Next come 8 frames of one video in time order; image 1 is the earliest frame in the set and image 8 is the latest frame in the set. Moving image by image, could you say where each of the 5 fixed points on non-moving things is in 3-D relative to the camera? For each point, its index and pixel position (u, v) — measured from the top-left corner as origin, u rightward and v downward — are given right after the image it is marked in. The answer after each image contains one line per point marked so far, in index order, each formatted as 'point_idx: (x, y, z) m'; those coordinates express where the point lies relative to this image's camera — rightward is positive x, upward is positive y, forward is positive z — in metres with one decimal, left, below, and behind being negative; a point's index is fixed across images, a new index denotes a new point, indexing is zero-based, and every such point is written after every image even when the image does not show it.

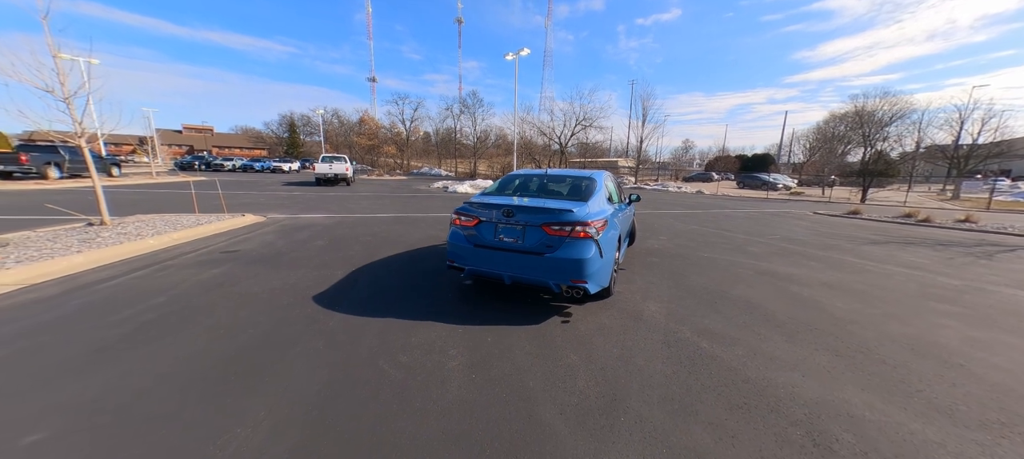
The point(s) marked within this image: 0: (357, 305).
0: (-1.7, -0.8, +3.8) m
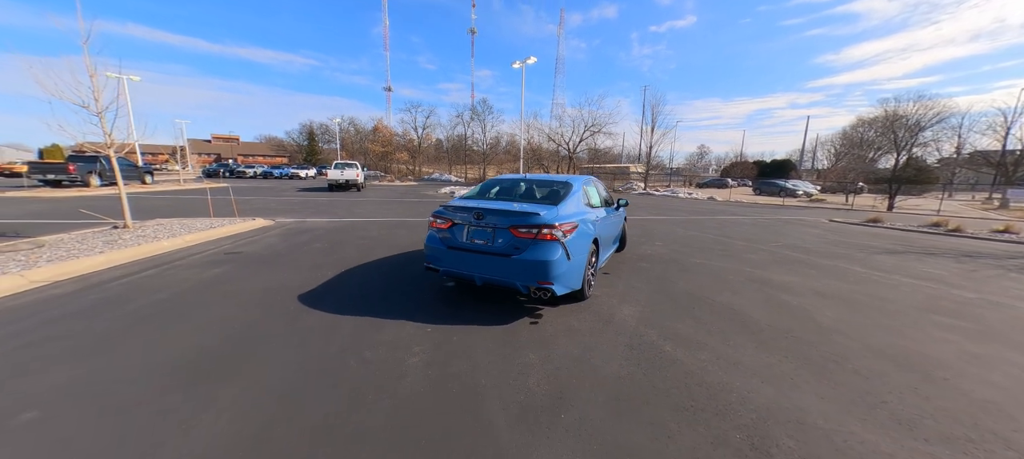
0: (-2.0, -0.8, +4.0) m
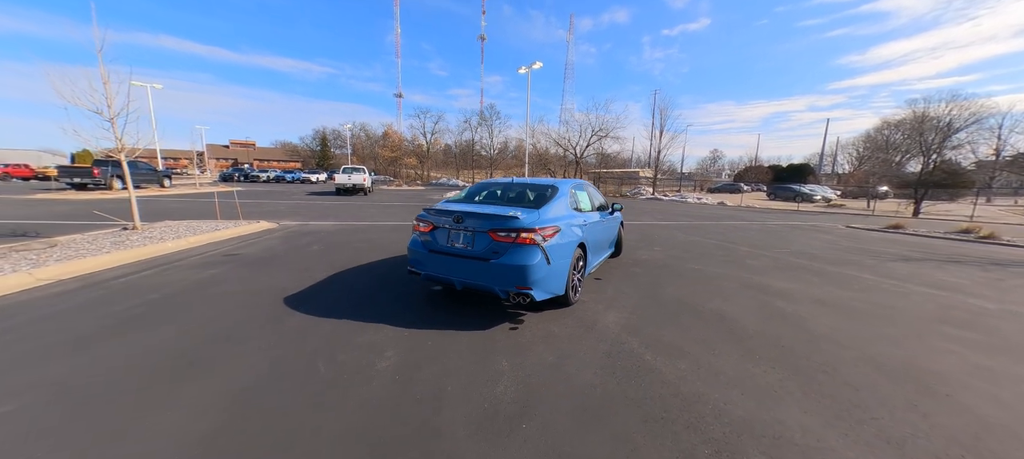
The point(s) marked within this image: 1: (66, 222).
0: (-2.2, -0.9, +4.0) m
1: (-10.0, +0.2, +7.7) m
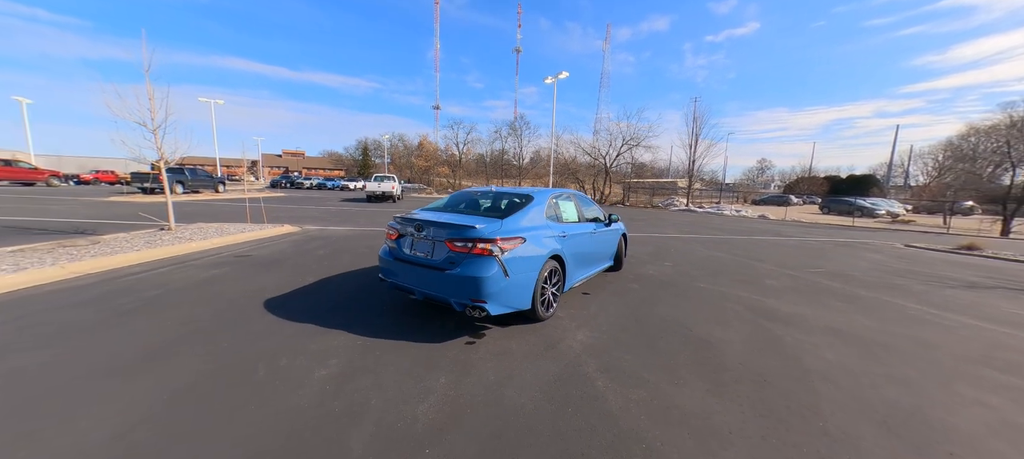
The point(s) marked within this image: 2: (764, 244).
0: (-2.6, -0.9, +4.1) m
1: (-9.9, +0.2, +8.7) m
2: (+8.0, -0.5, +11.0) m
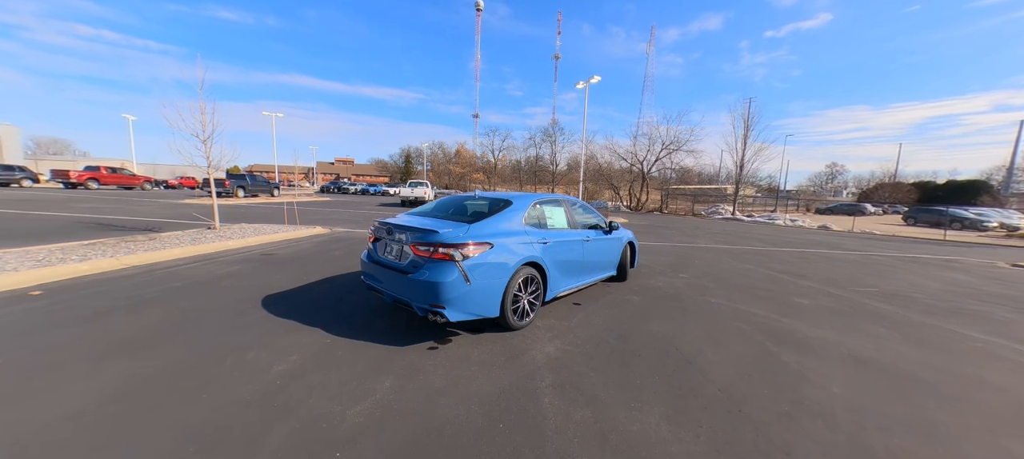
0: (-2.8, -1.0, +4.4) m
1: (-9.5, +0.2, +9.8) m
2: (+8.5, -0.8, +9.8) m
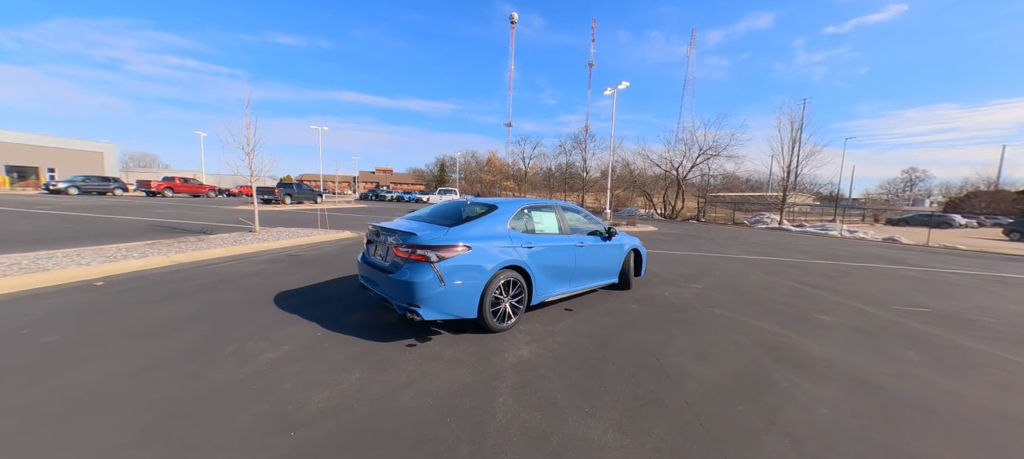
0: (-2.9, -1.0, +4.8) m
1: (-9.0, +0.1, +10.9) m
2: (+8.9, -1.1, +9.0) m
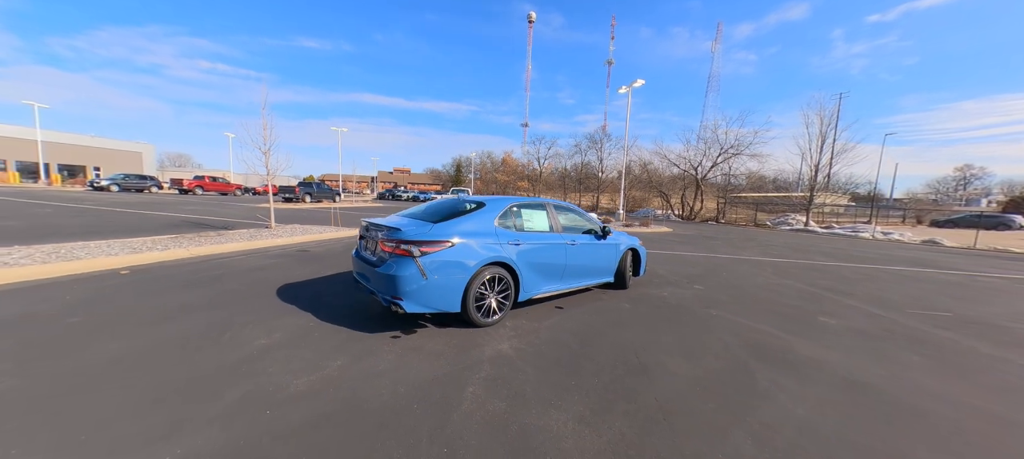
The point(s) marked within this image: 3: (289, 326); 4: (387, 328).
0: (-3.1, -0.9, +5.0) m
1: (-8.8, +0.3, +11.4) m
2: (+9.0, -1.2, +8.5) m
3: (-2.4, -1.1, +3.8) m
4: (-1.4, -1.1, +3.8) m
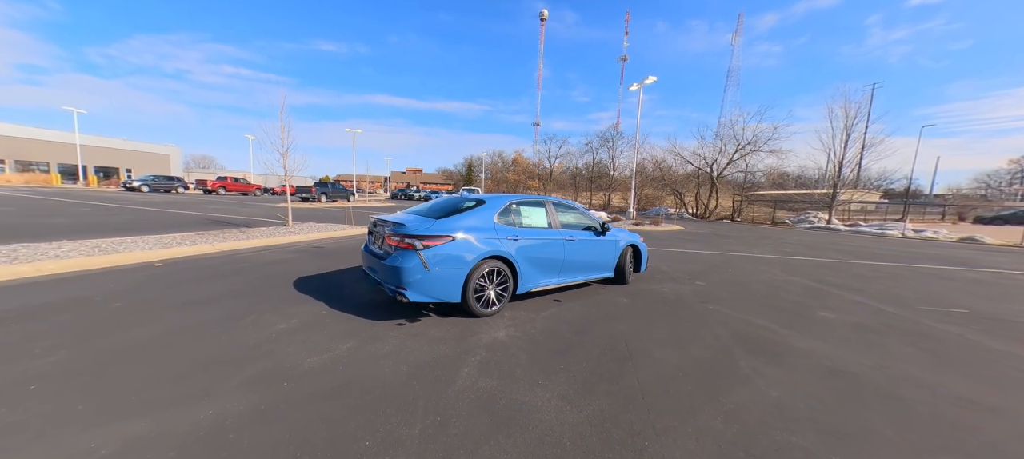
0: (-3.0, -0.9, +5.3) m
1: (-8.5, +0.3, +12.0) m
2: (+9.2, -1.1, +8.4) m
3: (-2.4, -1.0, +4.1) m
4: (-1.4, -1.1, +4.1) m
